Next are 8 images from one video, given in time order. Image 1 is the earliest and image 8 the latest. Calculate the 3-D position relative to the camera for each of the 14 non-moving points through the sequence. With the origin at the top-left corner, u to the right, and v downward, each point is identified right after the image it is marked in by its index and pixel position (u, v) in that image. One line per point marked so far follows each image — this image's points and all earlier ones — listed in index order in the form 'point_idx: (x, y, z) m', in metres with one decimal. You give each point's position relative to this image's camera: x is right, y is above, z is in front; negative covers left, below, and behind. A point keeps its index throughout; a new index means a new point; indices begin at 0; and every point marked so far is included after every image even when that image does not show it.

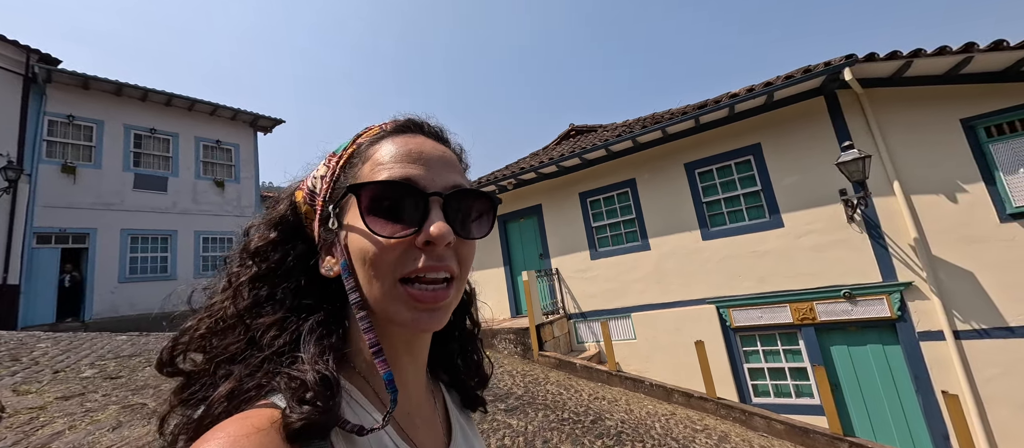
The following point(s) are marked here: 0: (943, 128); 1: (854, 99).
0: (+6.4, +1.4, +5.9) m
1: (+5.6, +2.0, +6.4) m
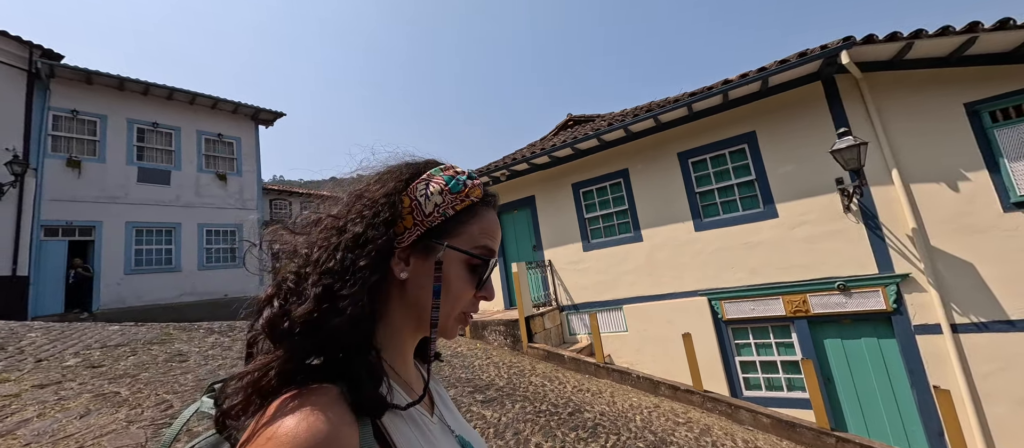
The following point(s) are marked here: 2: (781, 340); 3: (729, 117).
0: (+6.2, +1.6, +5.6) m
1: (+5.3, +2.2, +6.2) m
2: (+4.5, -1.9, +6.7) m
3: (+4.0, +1.9, +7.1) m
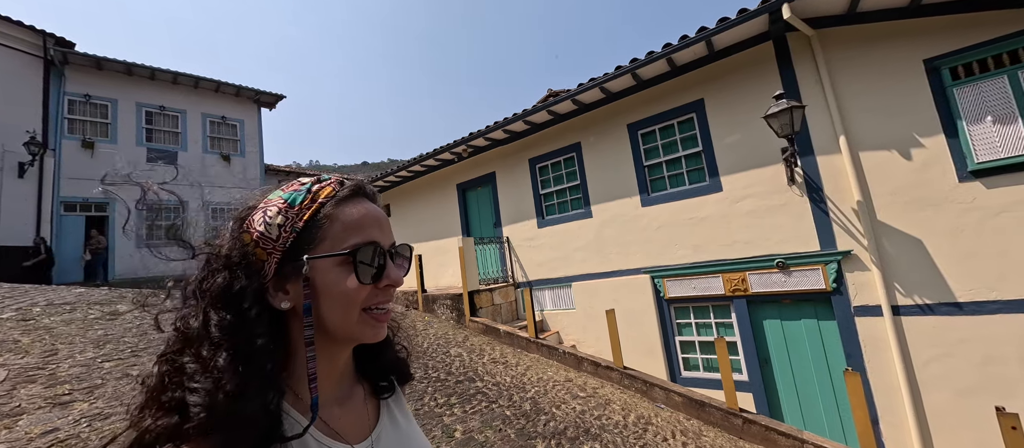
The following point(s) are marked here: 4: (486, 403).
0: (+4.9, +1.9, +5.0) m
1: (+4.2, +2.6, +5.6) m
2: (+3.3, -1.5, +6.3) m
3: (+2.8, +2.4, +6.7) m
4: (-0.3, -1.9, +4.3) m
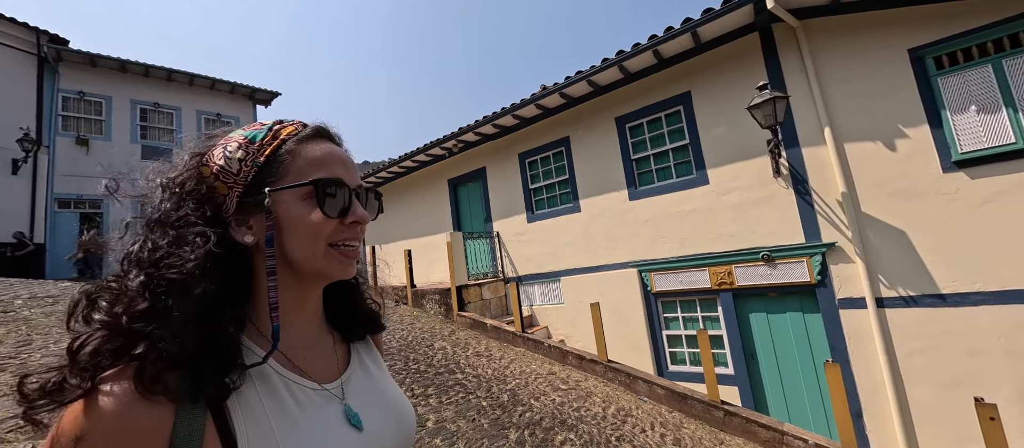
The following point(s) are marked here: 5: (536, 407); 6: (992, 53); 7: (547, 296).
0: (+4.7, +2.0, +5.0) m
1: (+3.9, +2.7, +5.6) m
2: (+3.1, -1.4, +6.3) m
3: (+2.6, +2.5, +6.7) m
4: (-0.5, -1.8, +4.2) m
5: (+0.3, -2.0, +4.2) m
6: (+5.4, +1.9, +4.5) m
7: (+0.7, -1.5, +8.2) m
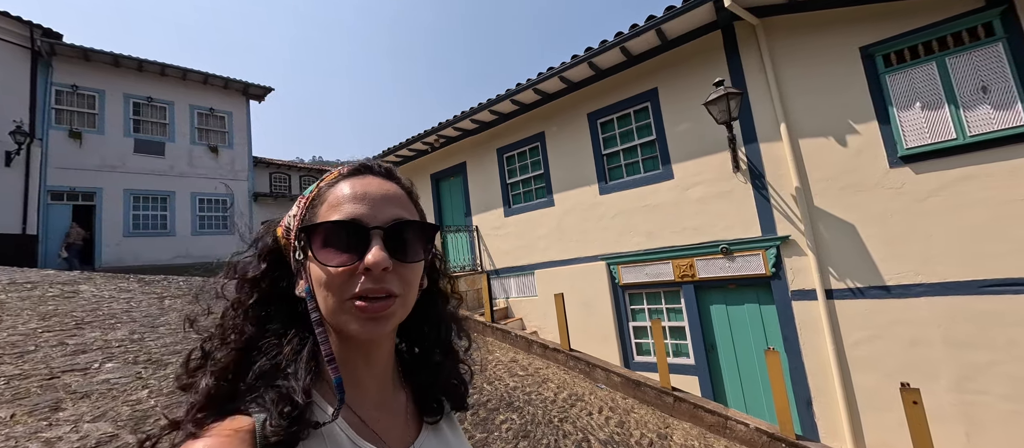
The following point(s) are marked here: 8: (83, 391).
0: (+4.2, +2.1, +5.1) m
1: (+3.4, +2.8, +5.7) m
2: (+2.6, -1.3, +6.4) m
3: (+2.1, +2.6, +6.8) m
4: (-1.1, -1.7, +4.4) m
5: (-0.3, -1.8, +4.4) m
6: (+4.9, +2.0, +4.6) m
7: (+0.2, -1.4, +8.3) m
8: (-3.2, -1.3, +3.0) m
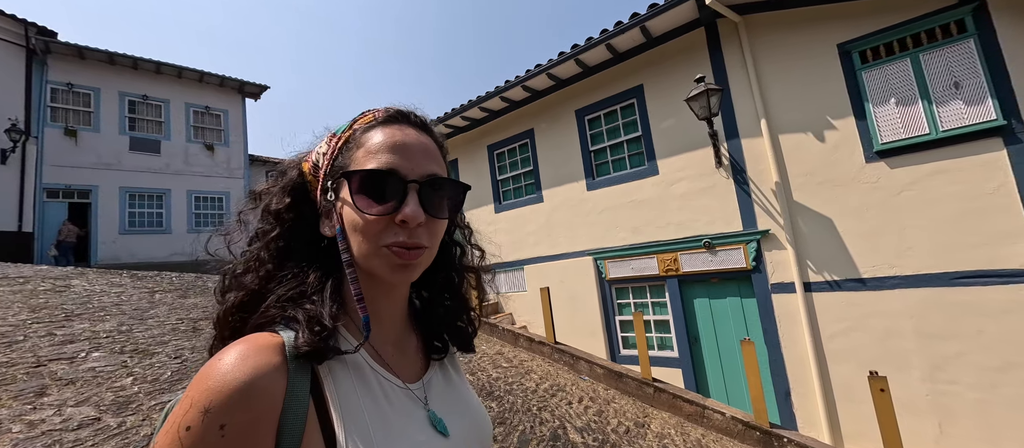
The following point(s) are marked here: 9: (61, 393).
0: (+4.0, +2.2, +5.2) m
1: (+3.2, +2.9, +5.8) m
2: (+2.4, -1.2, +6.5) m
3: (+1.9, +2.7, +6.9) m
4: (-1.3, -1.6, +4.5) m
5: (-0.5, -1.8, +4.5) m
6: (+4.7, +2.1, +4.7) m
7: (0.0, -1.3, +8.4) m
8: (-3.4, -1.2, +3.1) m
9: (-3.3, -1.2, +2.9) m
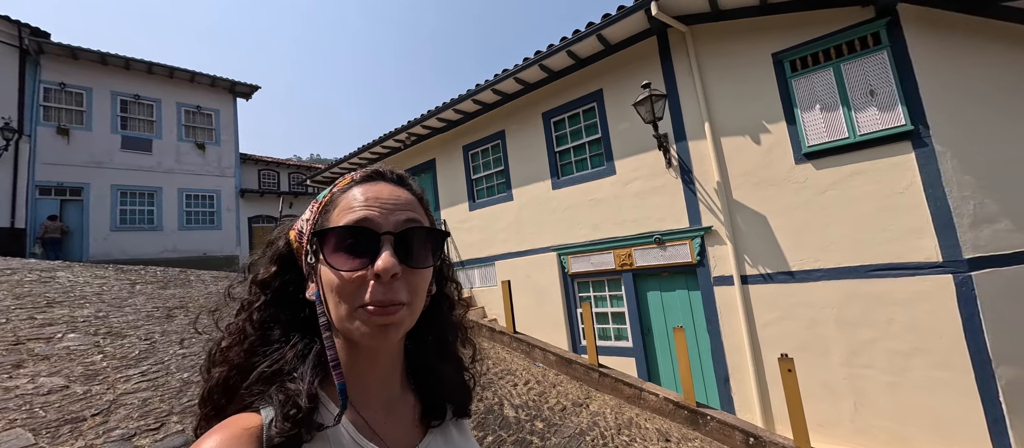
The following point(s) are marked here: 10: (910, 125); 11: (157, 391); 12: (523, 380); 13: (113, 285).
0: (+3.4, +2.2, +5.5) m
1: (+2.6, +2.9, +6.1) m
2: (+1.8, -1.2, +6.9) m
3: (+1.3, +2.7, +7.2) m
4: (-1.9, -1.6, +4.8) m
5: (-1.1, -1.7, +4.9) m
6: (+4.1, +2.1, +5.0) m
7: (-0.6, -1.2, +8.8) m
8: (-4.0, -1.1, +3.4) m
9: (-3.9, -1.2, +3.2) m
10: (+4.6, +1.1, +4.5) m
11: (-2.8, -1.3, +3.2) m
12: (+0.1, -2.0, +5.0) m
13: (-6.1, -0.9, +6.1) m
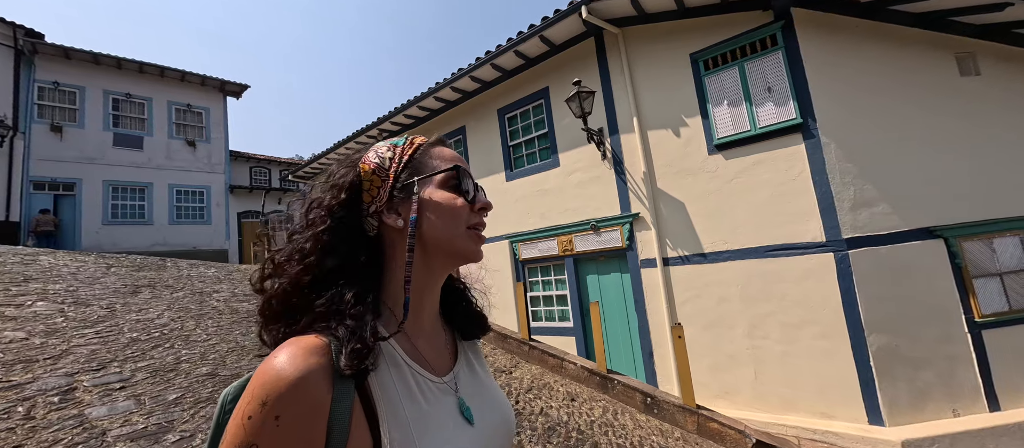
0: (+2.5, +2.4, +6.0) m
1: (+1.7, +3.1, +6.6) m
2: (+0.9, -1.0, +7.4) m
3: (+0.4, +2.9, +7.7) m
4: (-2.8, -1.4, +5.4) m
5: (-2.0, -1.5, +5.4) m
6: (+3.2, +2.3, +5.5) m
7: (-1.5, -1.0, +9.3) m
8: (-5.0, -0.9, +3.9) m
9: (-4.8, -0.9, +3.7) m
10: (+3.6, +1.3, +5.0) m
11: (-3.8, -1.1, +3.7) m
12: (-0.8, -1.8, +5.5) m
13: (-7.0, -0.7, +6.6) m
